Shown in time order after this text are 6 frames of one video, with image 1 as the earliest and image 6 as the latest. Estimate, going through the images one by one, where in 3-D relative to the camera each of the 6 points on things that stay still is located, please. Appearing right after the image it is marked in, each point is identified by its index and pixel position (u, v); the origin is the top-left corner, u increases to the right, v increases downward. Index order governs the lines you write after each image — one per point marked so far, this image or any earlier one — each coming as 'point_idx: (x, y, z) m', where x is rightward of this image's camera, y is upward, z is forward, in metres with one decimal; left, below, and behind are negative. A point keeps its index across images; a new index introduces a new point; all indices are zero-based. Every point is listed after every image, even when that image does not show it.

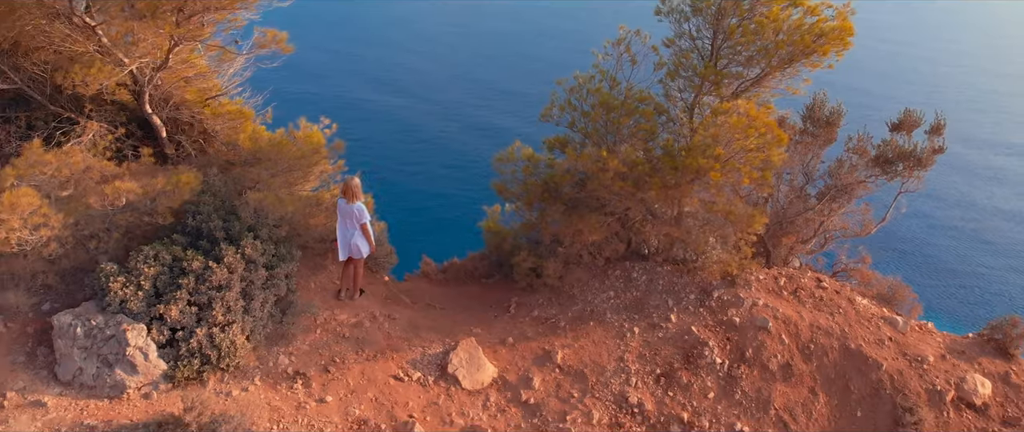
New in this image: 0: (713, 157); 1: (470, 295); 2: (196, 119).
0: (+1.6, +0.5, +7.7) m
1: (-0.4, -0.7, +8.9) m
2: (-2.8, +0.9, +8.8) m
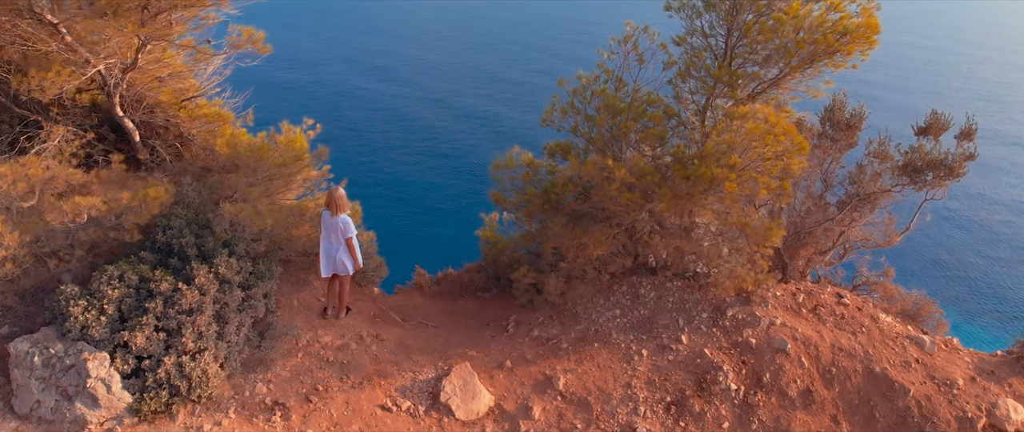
0: (+1.6, +0.4, +7.1) m
1: (-0.4, -0.8, +8.4) m
2: (-2.8, +0.8, +8.2) m
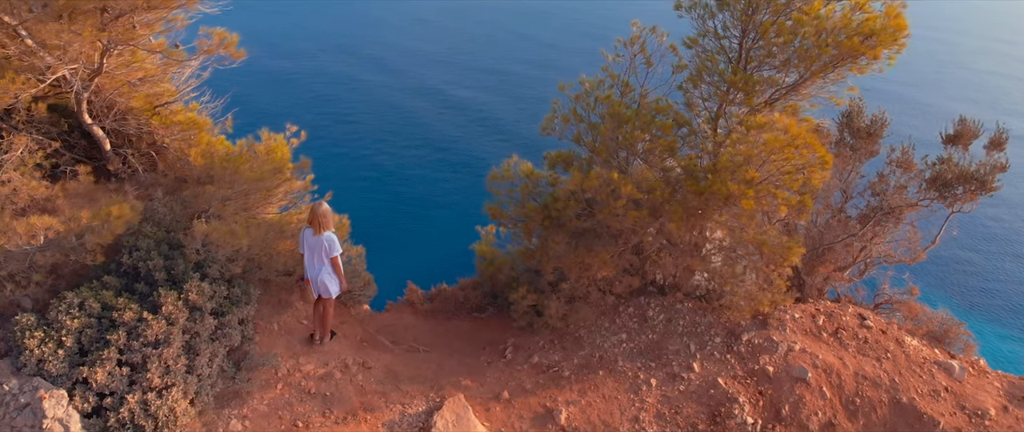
0: (+1.5, +0.2, +6.5) m
1: (-0.4, -0.9, +7.8) m
2: (-2.8, +0.7, +7.6) m
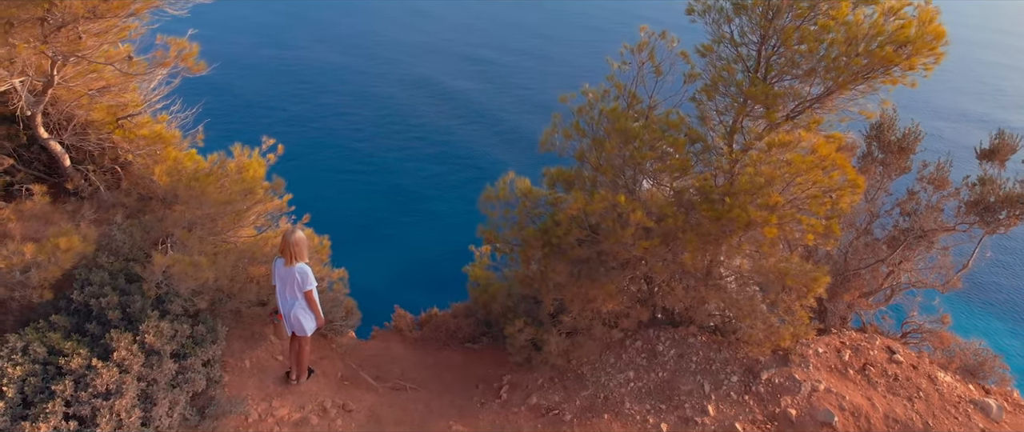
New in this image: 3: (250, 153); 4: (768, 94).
0: (+1.5, +0.1, +5.9) m
1: (-0.4, -1.1, +7.2) m
2: (-2.9, +0.5, +7.0) m
3: (-1.8, +0.4, +6.7) m
4: (+1.6, +0.8, +6.2) m
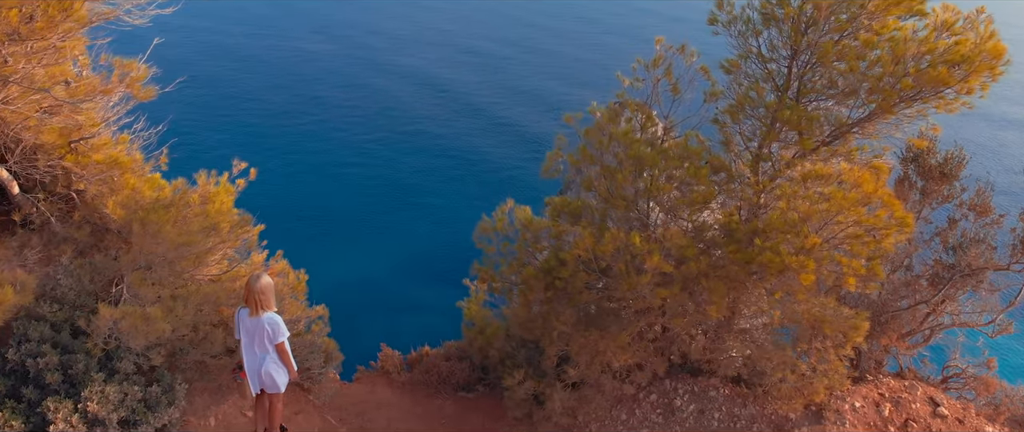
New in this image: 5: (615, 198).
0: (+1.5, -0.2, +5.2) m
1: (-0.4, -1.3, +6.4) m
2: (-2.9, +0.3, +6.2) m
3: (-1.8, +0.2, +6.0) m
4: (+1.6, +0.5, +5.4) m
5: (+0.6, +0.1, +5.9) m
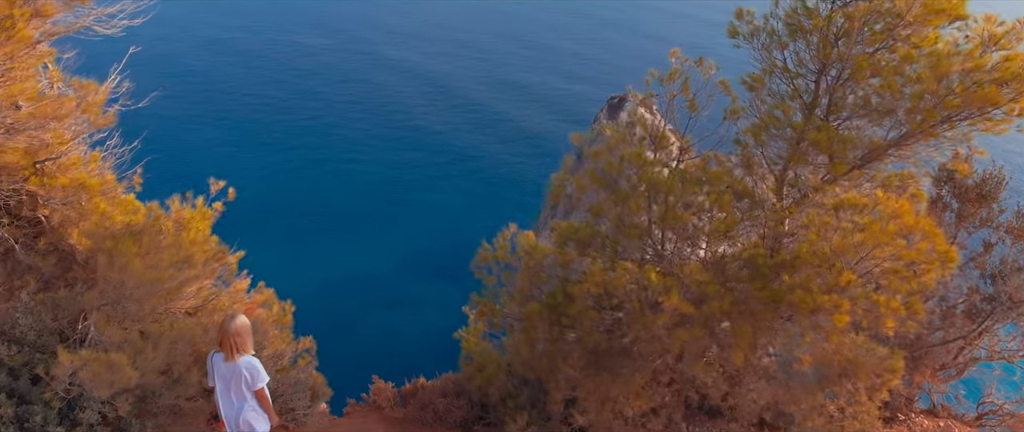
0: (+1.5, -0.3, +4.7) m
1: (-0.4, -1.5, +6.0) m
2: (-2.9, +0.1, +5.7) m
3: (-1.8, +0.1, +5.5) m
4: (+1.6, +0.4, +5.0) m
5: (+0.6, 0.0, +5.4) m
